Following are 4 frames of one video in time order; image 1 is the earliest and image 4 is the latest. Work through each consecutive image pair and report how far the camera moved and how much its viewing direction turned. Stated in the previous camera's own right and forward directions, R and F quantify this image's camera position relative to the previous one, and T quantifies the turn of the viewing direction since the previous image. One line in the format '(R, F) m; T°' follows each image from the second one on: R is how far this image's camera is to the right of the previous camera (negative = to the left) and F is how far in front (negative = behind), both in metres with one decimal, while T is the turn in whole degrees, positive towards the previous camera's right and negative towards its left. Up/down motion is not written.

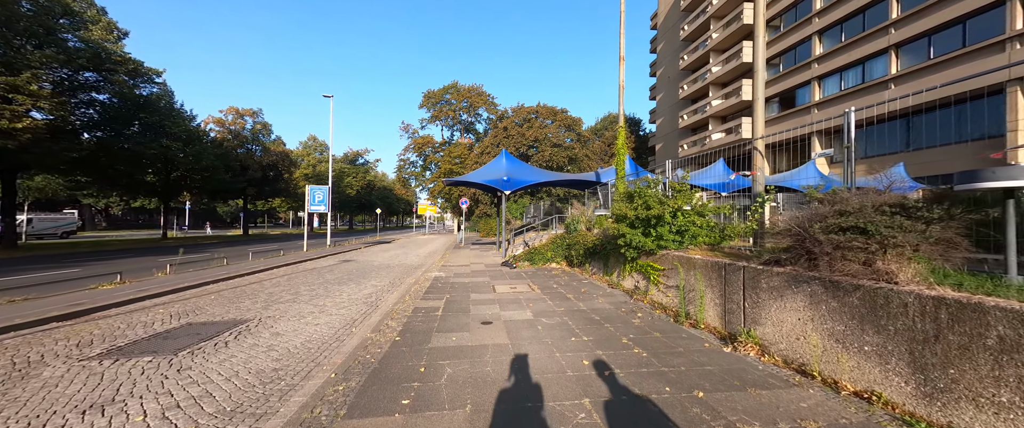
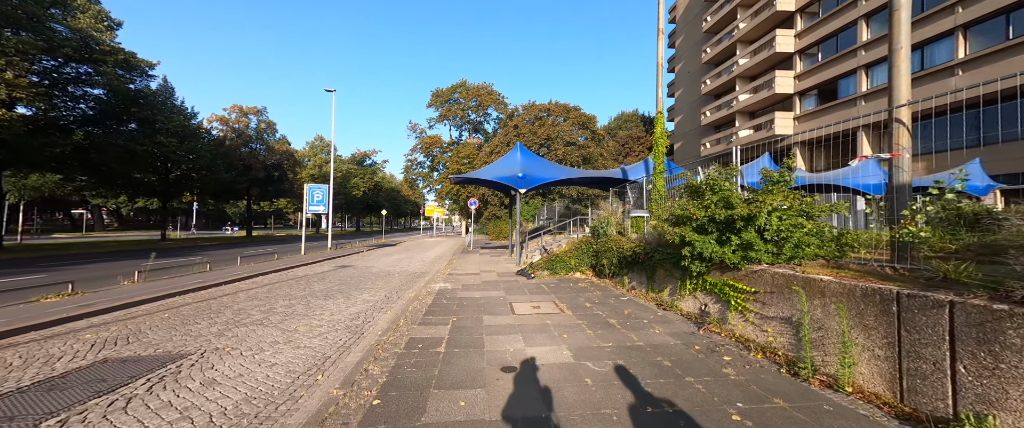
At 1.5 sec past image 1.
(-0.3, +1.6) m; -1°
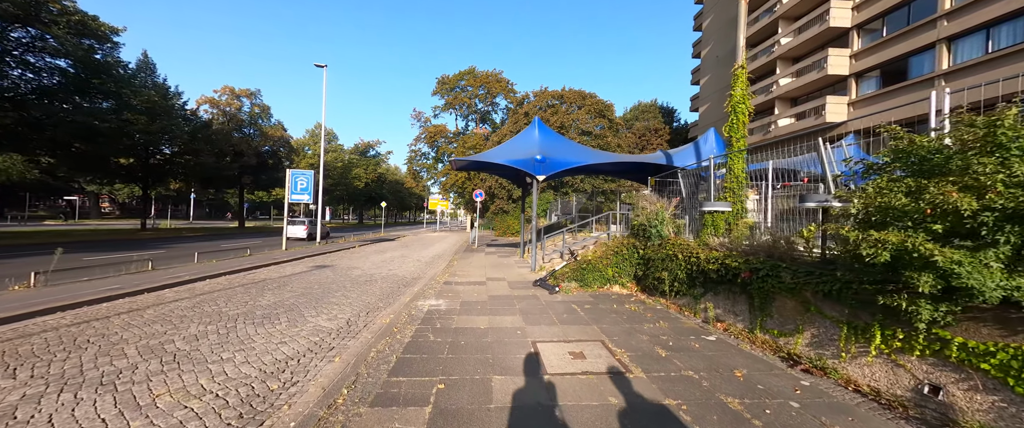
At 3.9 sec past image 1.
(-0.3, +2.5) m; -1°
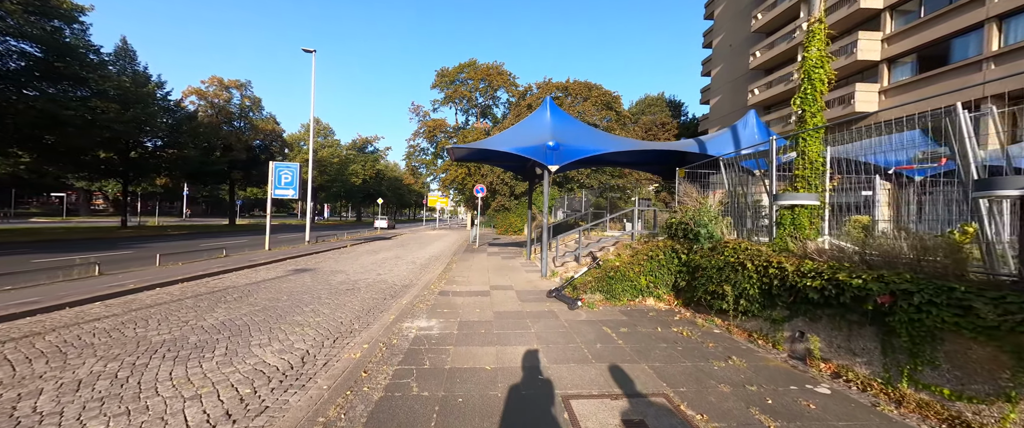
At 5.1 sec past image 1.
(-0.2, +1.4) m; 0°
